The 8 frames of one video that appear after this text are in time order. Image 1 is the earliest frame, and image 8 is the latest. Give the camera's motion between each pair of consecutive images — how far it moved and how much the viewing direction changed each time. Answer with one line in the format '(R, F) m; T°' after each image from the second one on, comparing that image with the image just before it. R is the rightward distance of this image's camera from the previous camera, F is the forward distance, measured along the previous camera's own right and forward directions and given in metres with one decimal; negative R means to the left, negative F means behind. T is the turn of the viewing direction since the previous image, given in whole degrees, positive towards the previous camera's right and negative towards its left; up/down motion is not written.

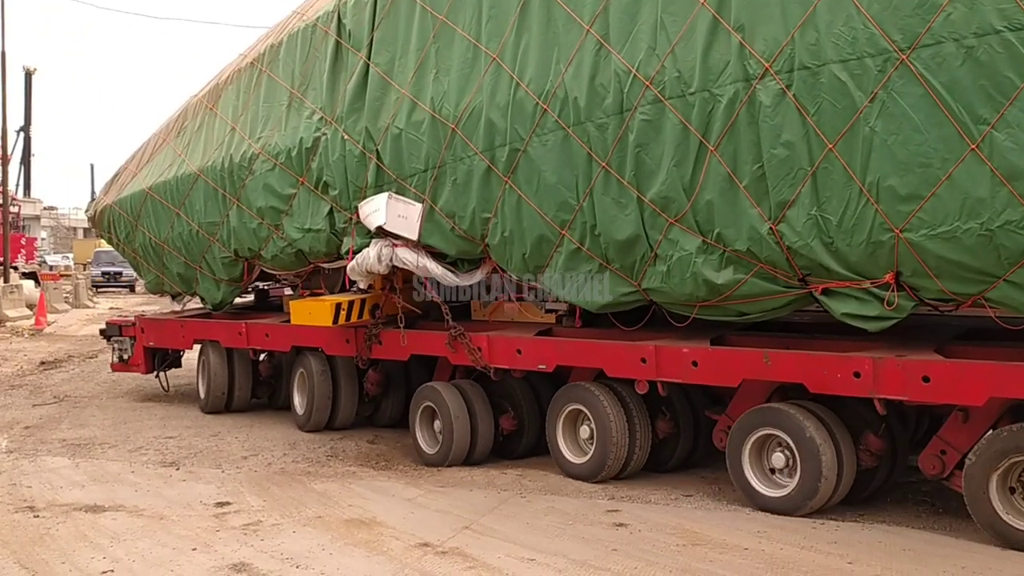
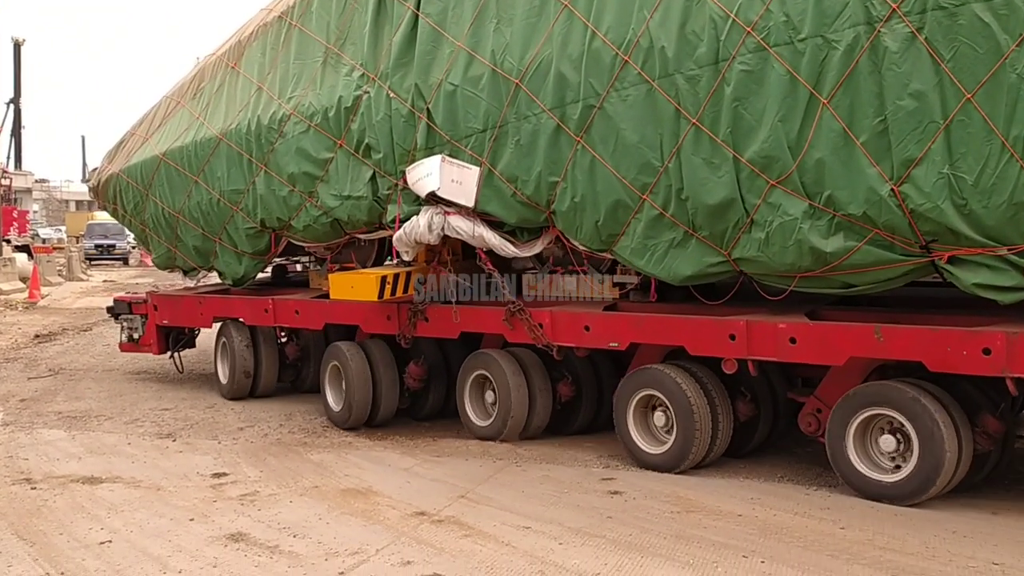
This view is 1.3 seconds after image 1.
(-0.7, +0.7) m; +2°
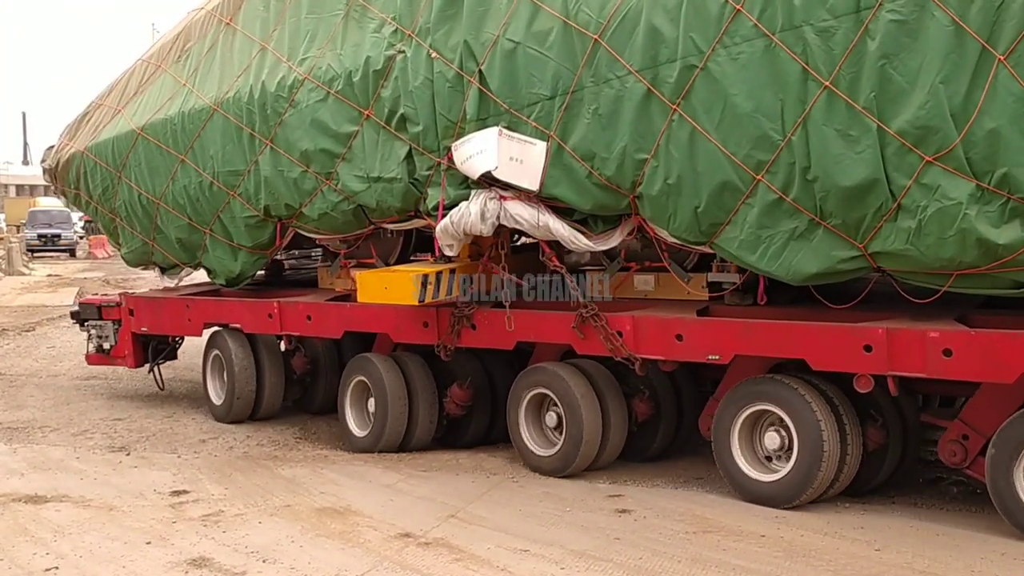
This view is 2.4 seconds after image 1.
(-0.8, +1.3) m; +3°
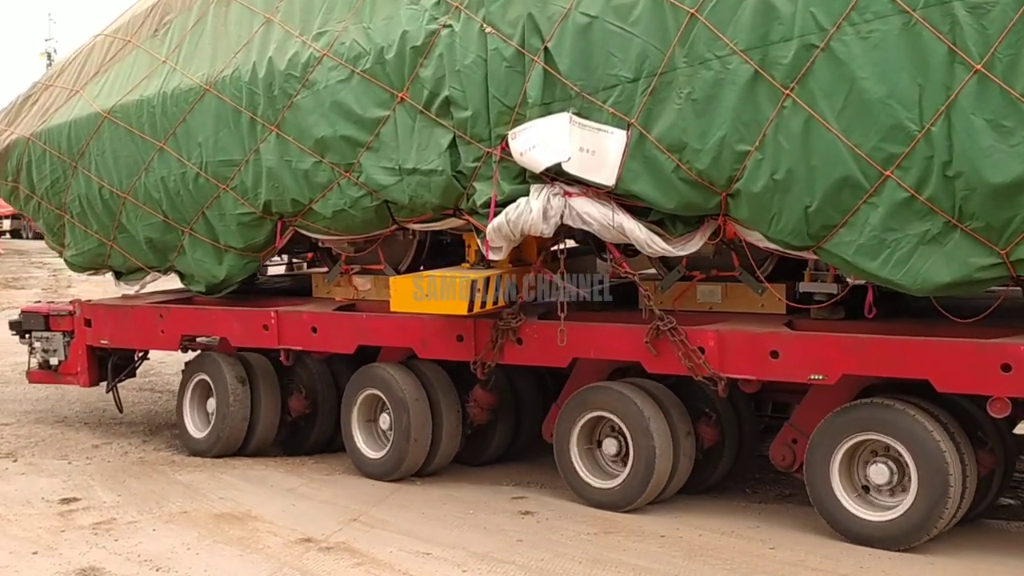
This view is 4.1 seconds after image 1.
(-1.0, +0.9) m; +6°
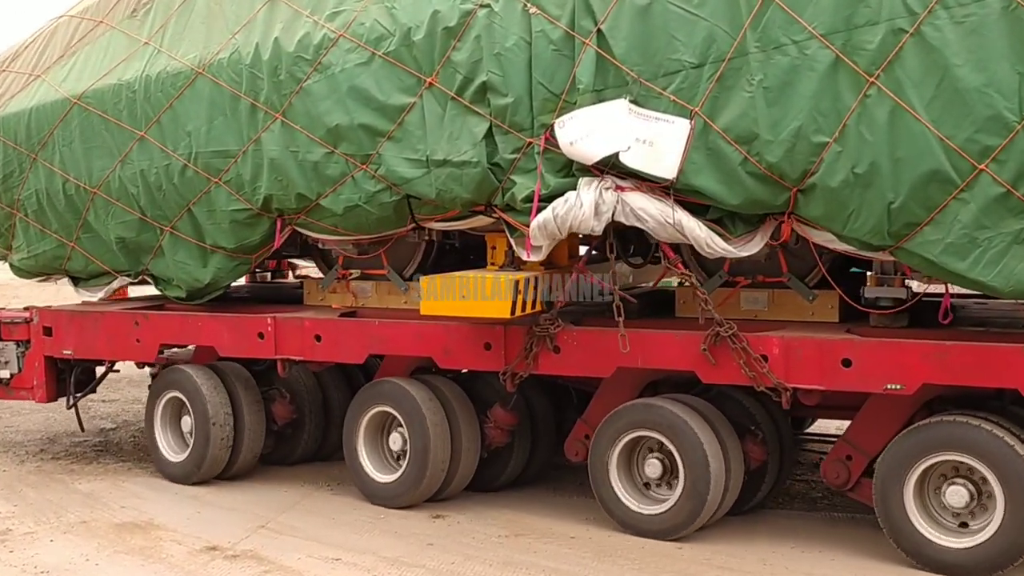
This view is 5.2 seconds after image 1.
(-0.7, +0.6) m; +5°
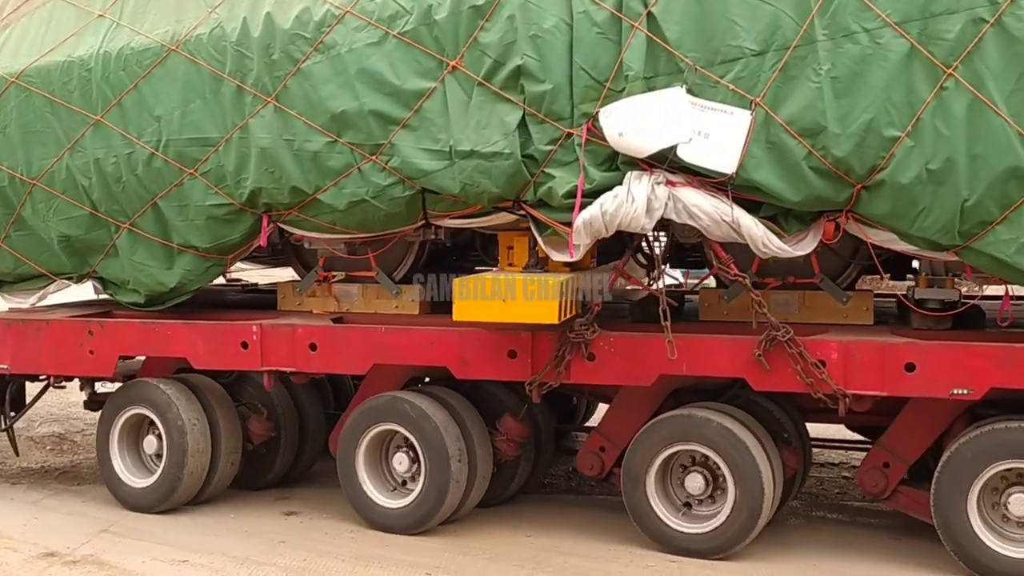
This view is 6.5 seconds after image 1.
(-0.9, +0.5) m; +8°
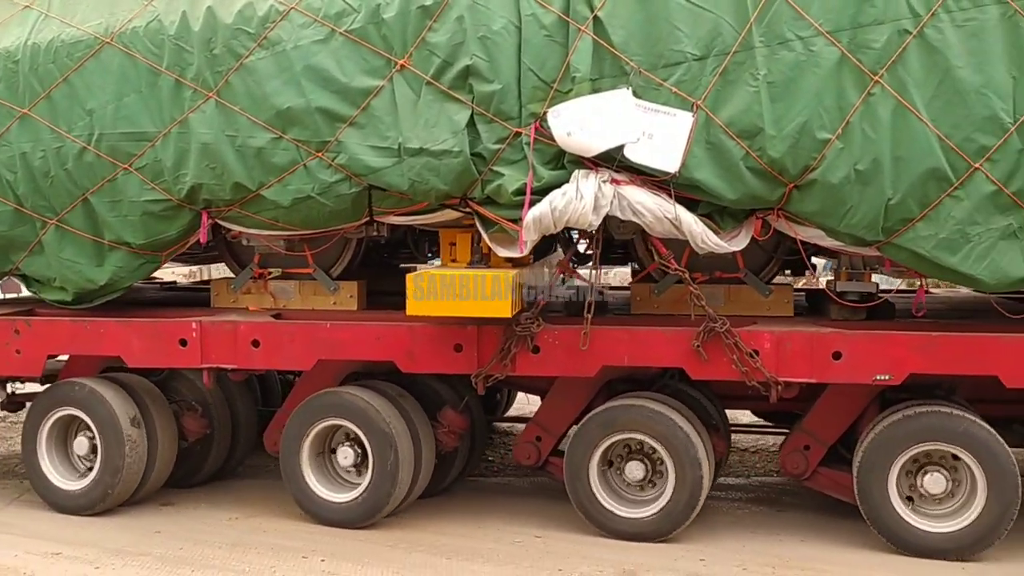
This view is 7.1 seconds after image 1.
(-0.4, -0.1) m; +7°
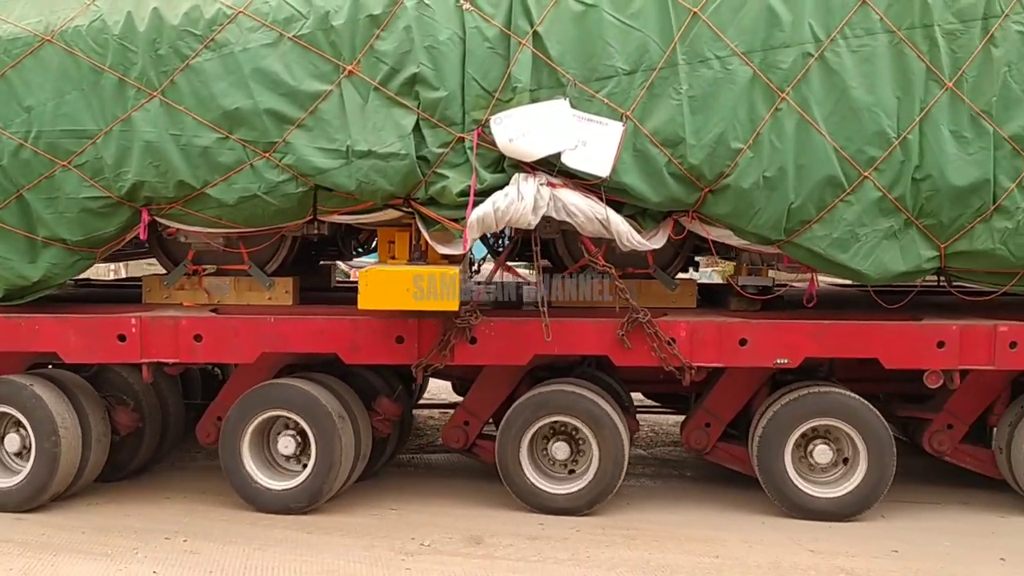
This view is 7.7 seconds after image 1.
(-0.6, -0.4) m; +9°
